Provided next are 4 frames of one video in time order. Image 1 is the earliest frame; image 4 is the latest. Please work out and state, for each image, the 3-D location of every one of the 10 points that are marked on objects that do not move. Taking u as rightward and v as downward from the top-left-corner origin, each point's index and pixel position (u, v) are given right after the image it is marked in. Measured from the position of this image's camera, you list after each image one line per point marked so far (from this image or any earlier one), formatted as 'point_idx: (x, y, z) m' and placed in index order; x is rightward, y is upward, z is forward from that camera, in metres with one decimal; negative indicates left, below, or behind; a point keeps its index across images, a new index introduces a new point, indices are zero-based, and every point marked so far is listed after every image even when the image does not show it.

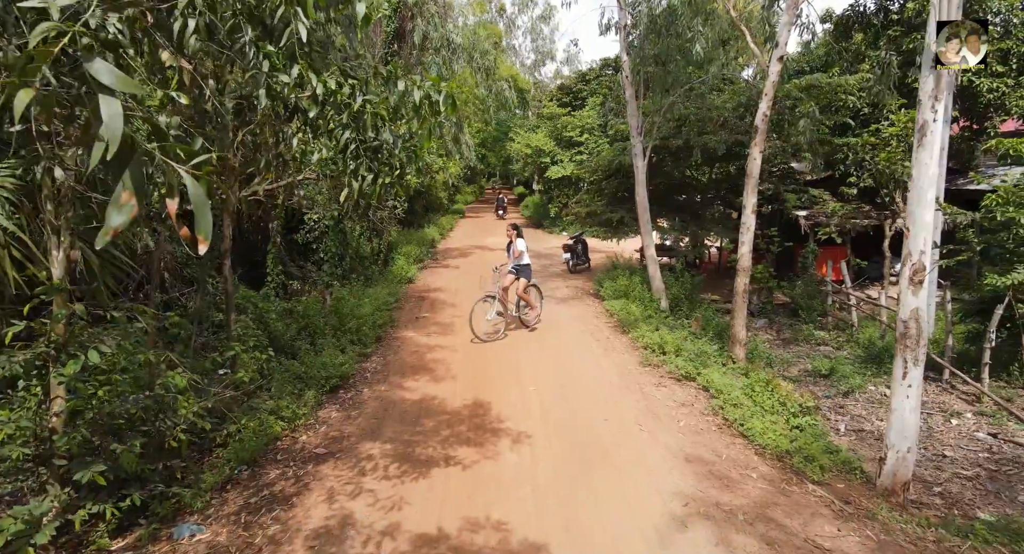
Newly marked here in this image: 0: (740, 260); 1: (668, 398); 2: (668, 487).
0: (+3.2, +0.3, +7.9) m
1: (+1.7, -1.3, +6.3) m
2: (+1.2, -1.6, +4.5) m
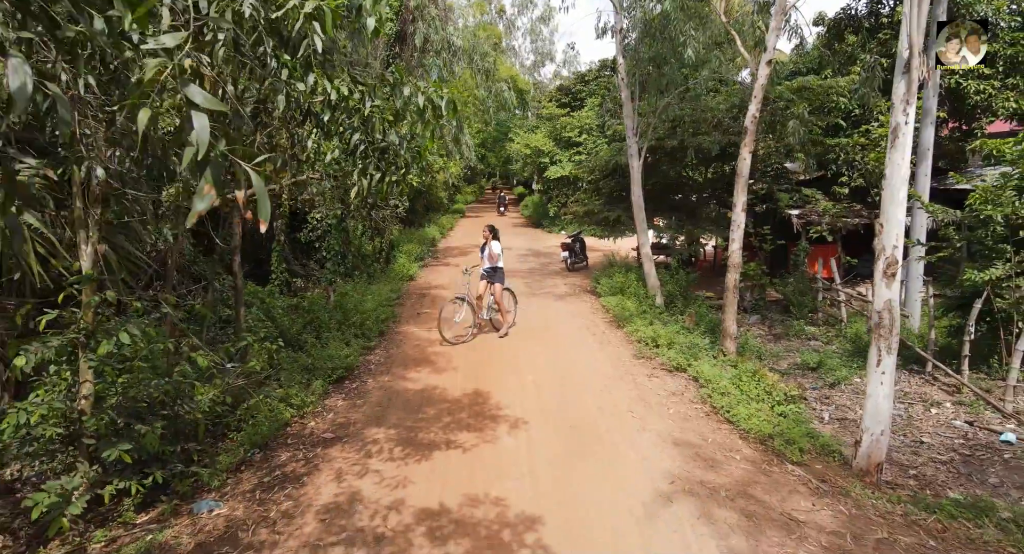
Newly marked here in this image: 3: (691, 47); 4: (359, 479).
0: (+3.2, +0.3, +8.2) m
1: (+1.7, -1.3, +6.5) m
2: (+1.2, -1.6, +4.8) m
3: (+3.0, +3.8, +9.3) m
4: (-1.3, -1.7, +4.7) m
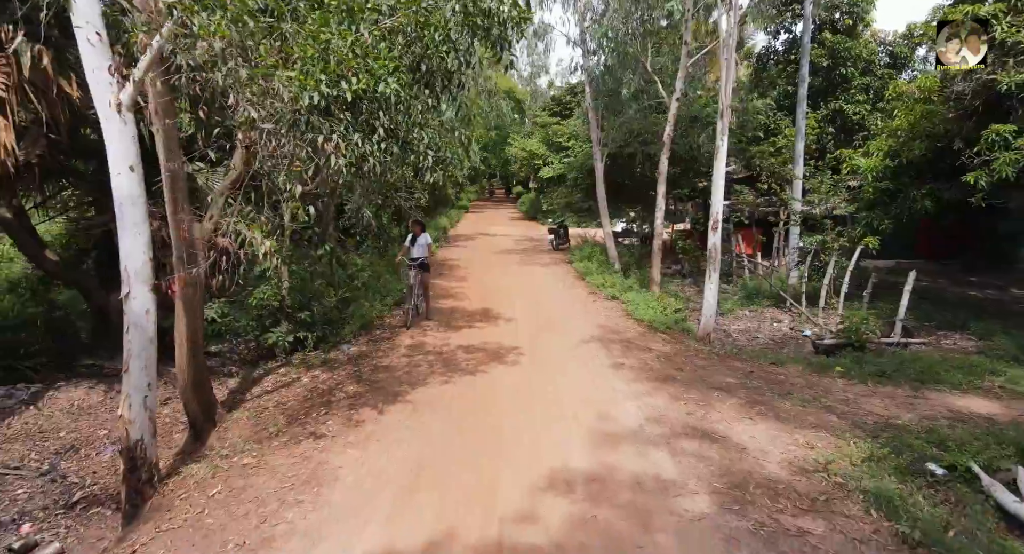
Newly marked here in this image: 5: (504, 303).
0: (+3.1, +1.0, +12.2) m
1: (+1.6, -0.5, +10.5) m
2: (+1.1, -0.9, +8.7) m
3: (+2.9, +4.6, +13.3) m
4: (-1.3, -0.9, +8.6) m
5: (-0.2, -0.5, +10.8) m
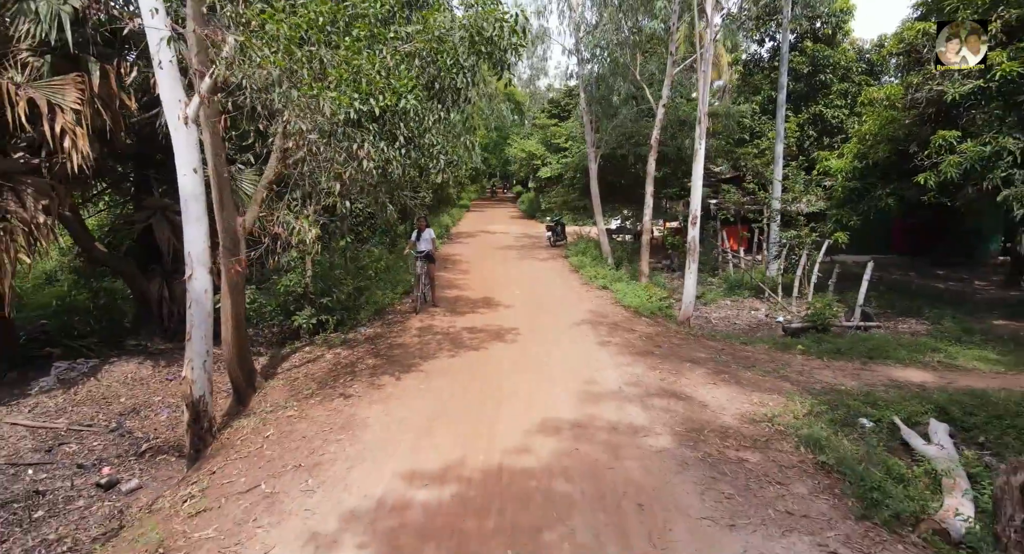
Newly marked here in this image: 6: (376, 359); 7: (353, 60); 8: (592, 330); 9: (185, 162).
0: (+3.1, +1.2, +13.1) m
1: (+1.6, -0.4, +11.5) m
2: (+1.1, -0.7, +9.7) m
3: (+2.9, +4.7, +14.3) m
4: (-1.4, -0.8, +9.6) m
5: (-0.2, -0.3, +11.8) m
6: (-1.9, -1.1, +7.7) m
7: (-1.6, +2.1, +5.5) m
8: (+1.3, -0.8, +8.9) m
9: (-3.2, +1.1, +5.6) m
